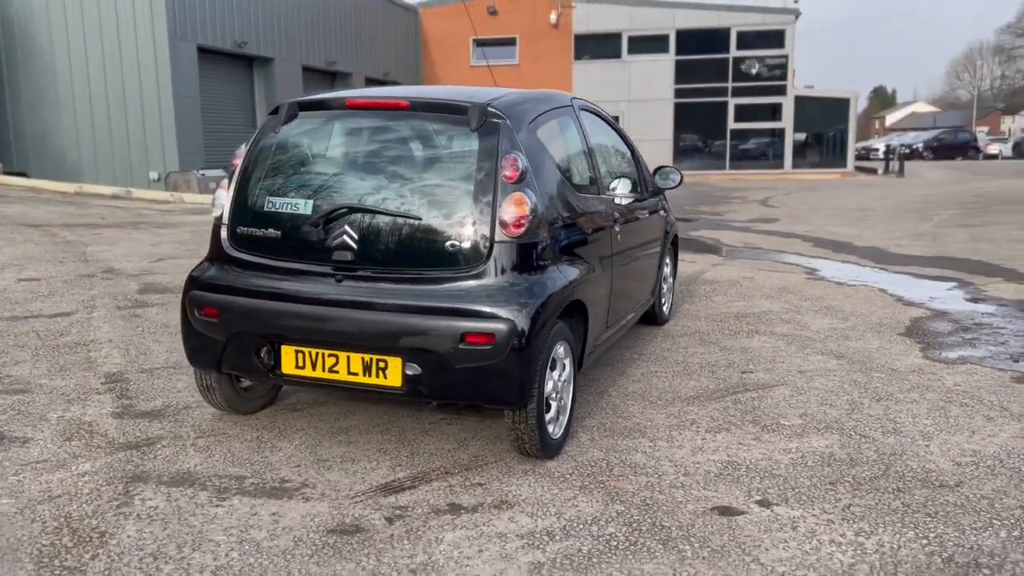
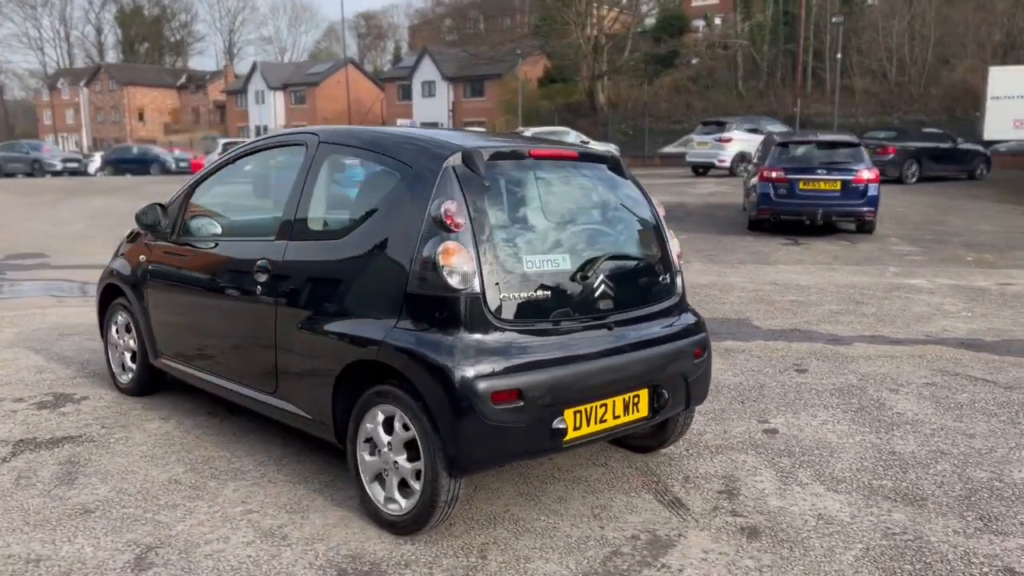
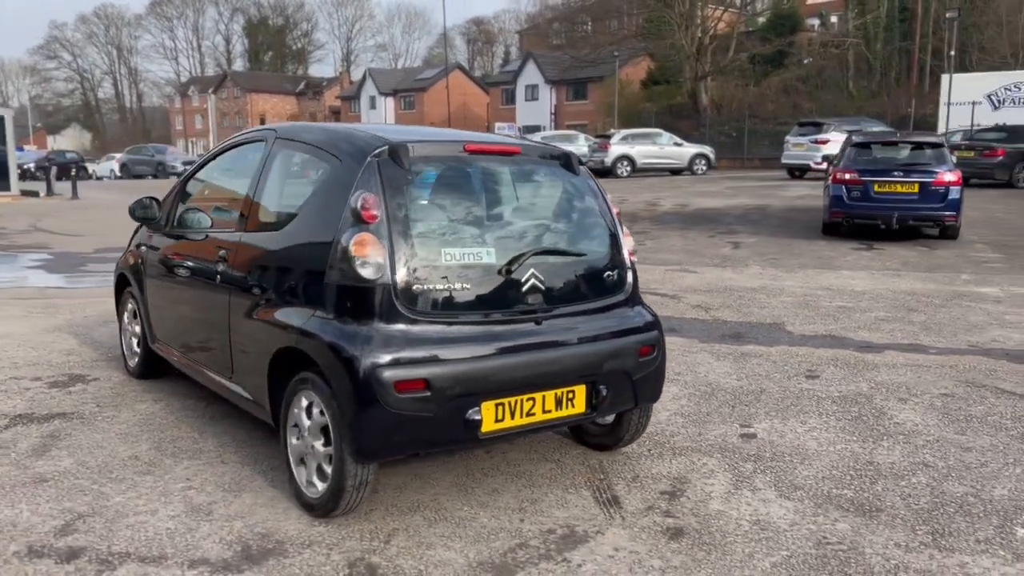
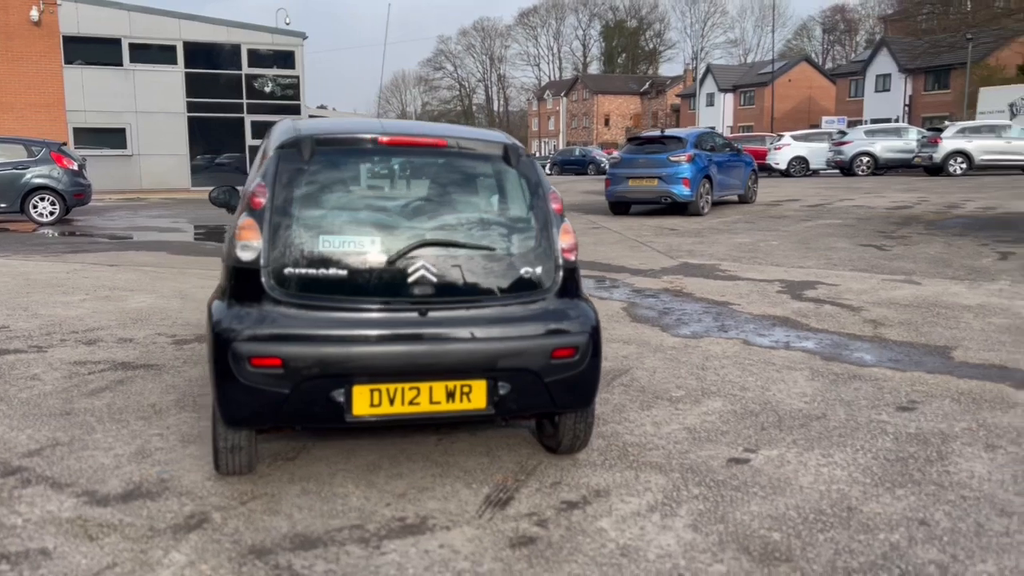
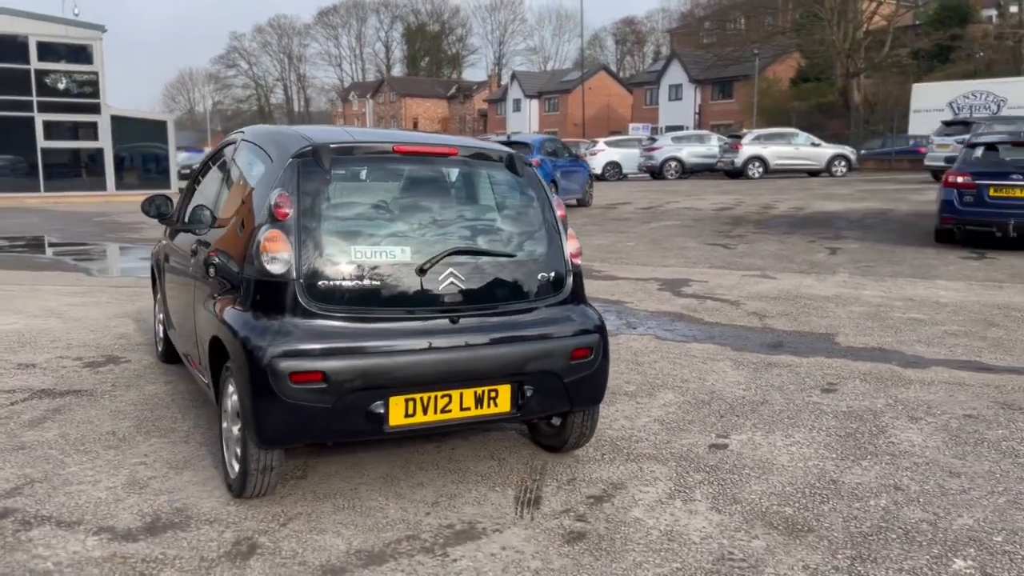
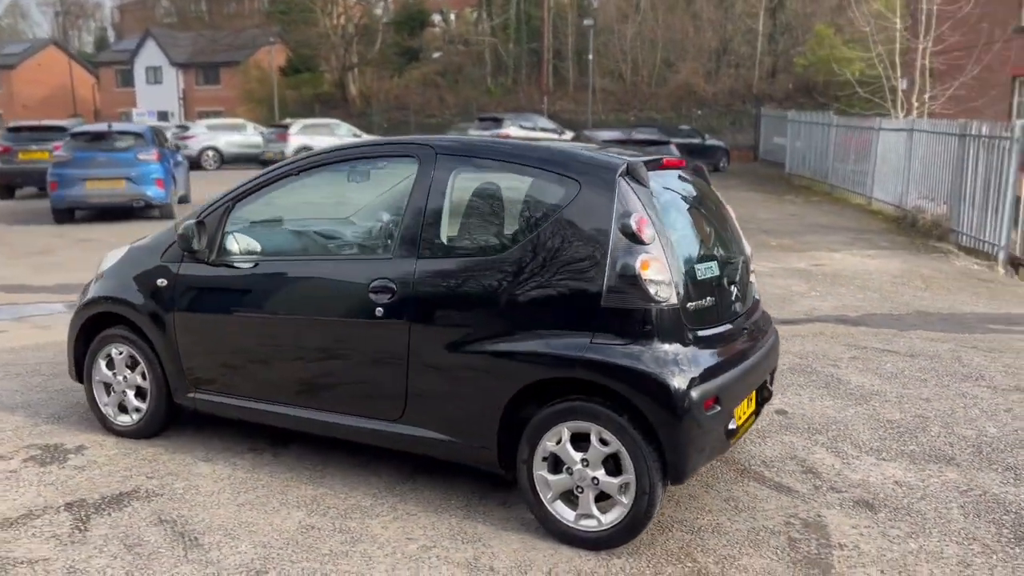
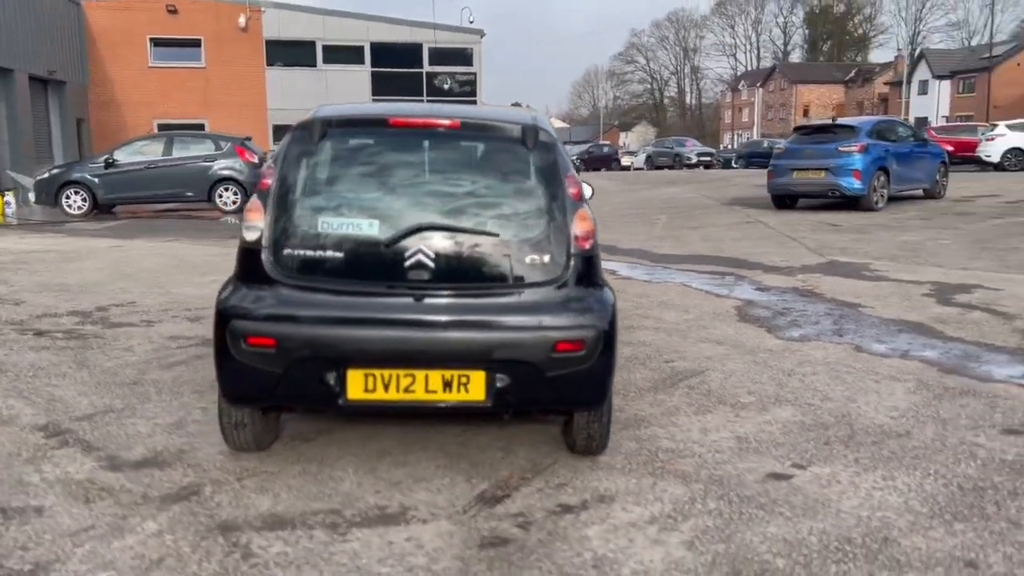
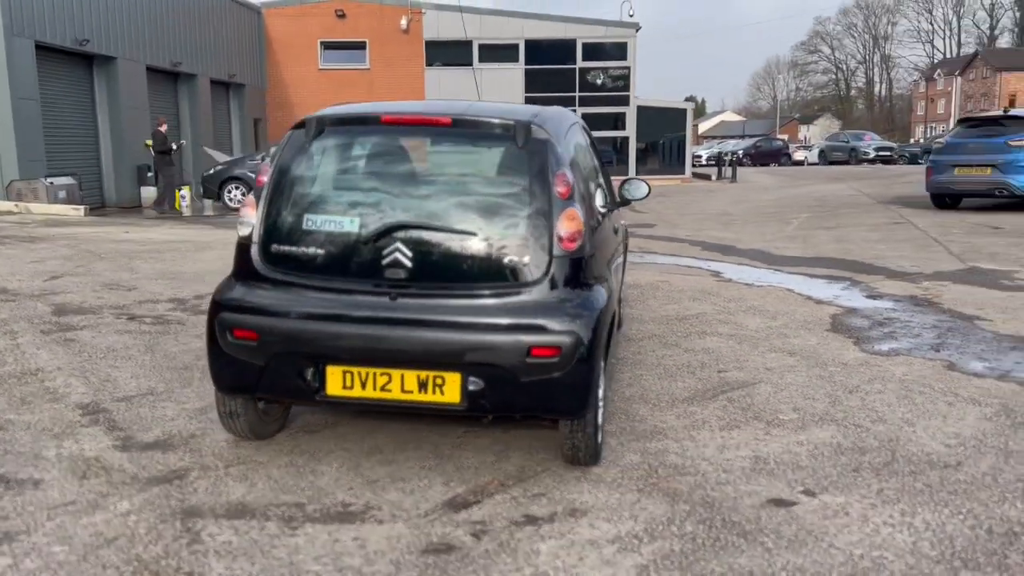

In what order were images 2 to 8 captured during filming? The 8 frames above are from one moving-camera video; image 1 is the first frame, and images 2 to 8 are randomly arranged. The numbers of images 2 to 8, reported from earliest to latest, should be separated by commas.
8, 7, 4, 5, 3, 2, 6
